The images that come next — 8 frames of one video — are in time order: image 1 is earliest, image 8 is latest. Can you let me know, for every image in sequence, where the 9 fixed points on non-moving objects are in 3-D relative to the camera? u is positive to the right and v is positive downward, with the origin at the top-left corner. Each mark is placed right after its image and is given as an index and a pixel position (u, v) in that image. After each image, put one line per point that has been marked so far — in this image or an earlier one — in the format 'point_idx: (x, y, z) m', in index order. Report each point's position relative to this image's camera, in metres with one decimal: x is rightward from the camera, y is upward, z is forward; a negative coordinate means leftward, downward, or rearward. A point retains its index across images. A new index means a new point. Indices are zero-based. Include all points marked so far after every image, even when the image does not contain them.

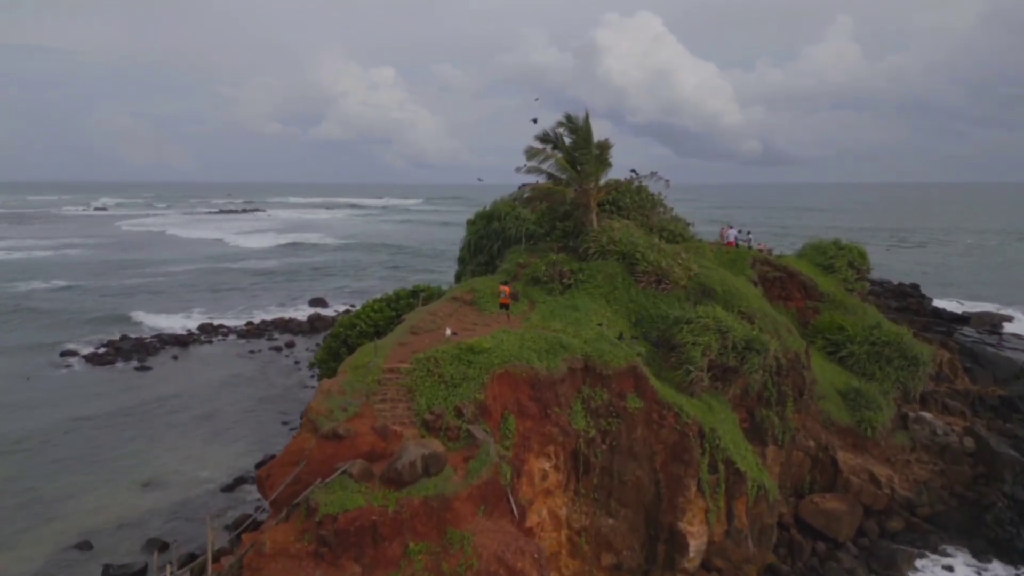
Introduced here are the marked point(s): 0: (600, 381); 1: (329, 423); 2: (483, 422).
0: (+1.4, -1.4, +11.7) m
1: (-2.3, -1.7, +9.2) m
2: (-0.4, -1.8, +9.8) m
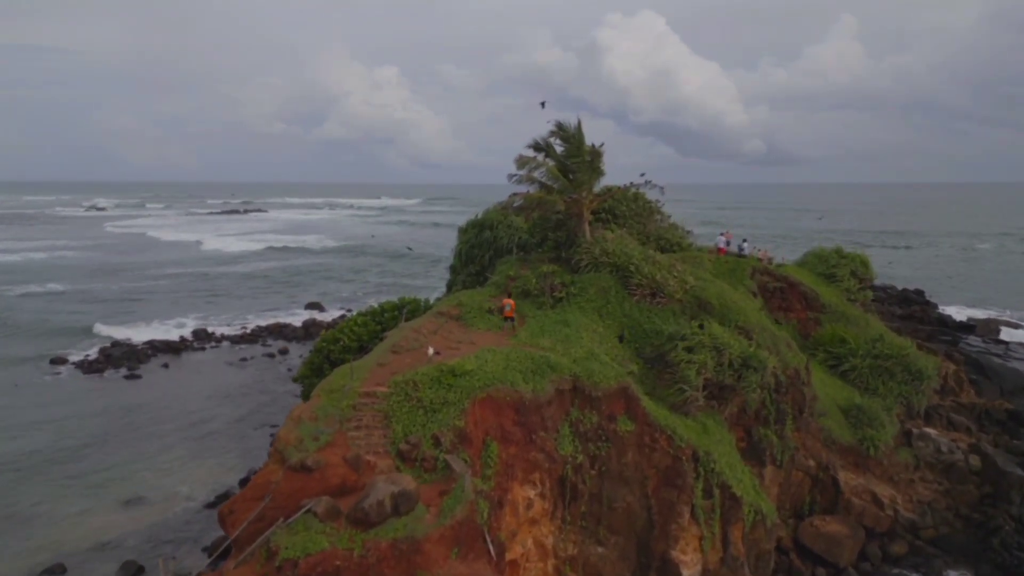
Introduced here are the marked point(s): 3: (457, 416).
0: (+1.2, -1.7, +11.2) m
1: (-2.5, -1.9, +8.6) m
2: (-0.6, -2.0, +9.3) m
3: (-0.7, -1.6, +9.5) m
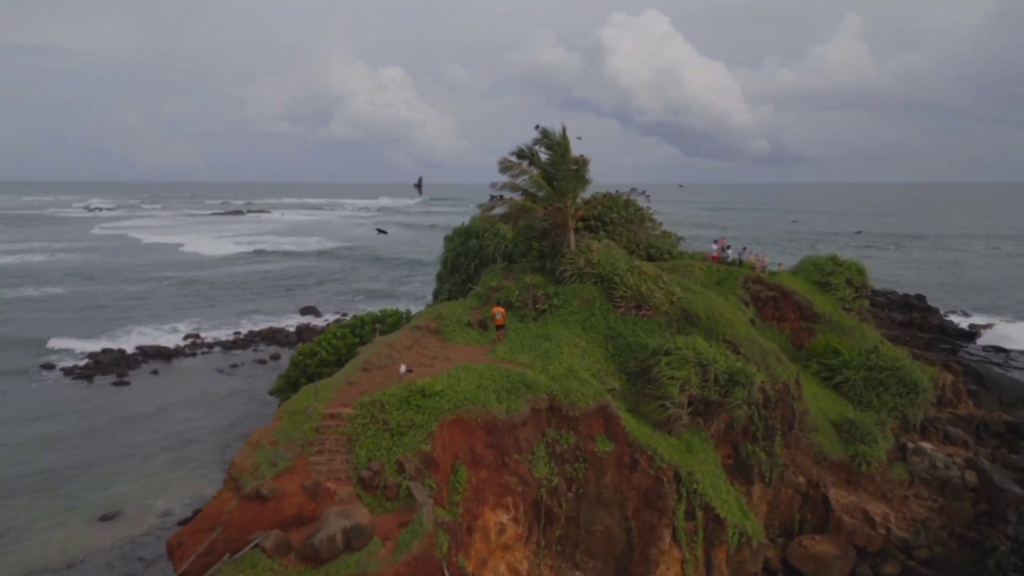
0: (+0.8, -1.9, +10.8) m
1: (-2.9, -2.1, +8.3) m
2: (-1.0, -2.2, +8.9) m
3: (-1.1, -1.8, +9.1) m
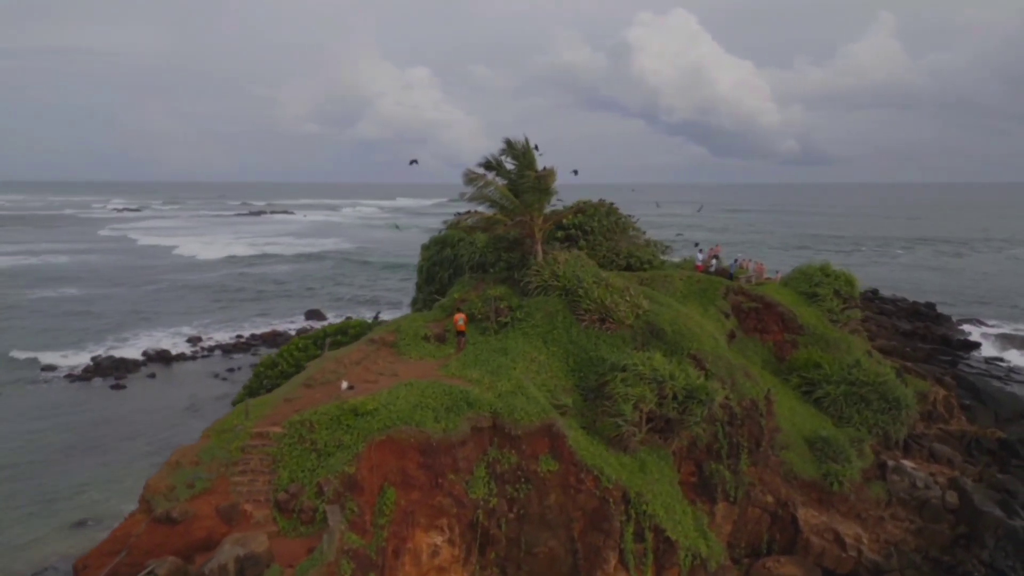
0: (0.0, -2.2, +10.6) m
1: (-3.8, -2.4, +8.2) m
2: (-1.9, -2.5, +8.7) m
3: (-2.0, -2.1, +9.0) m
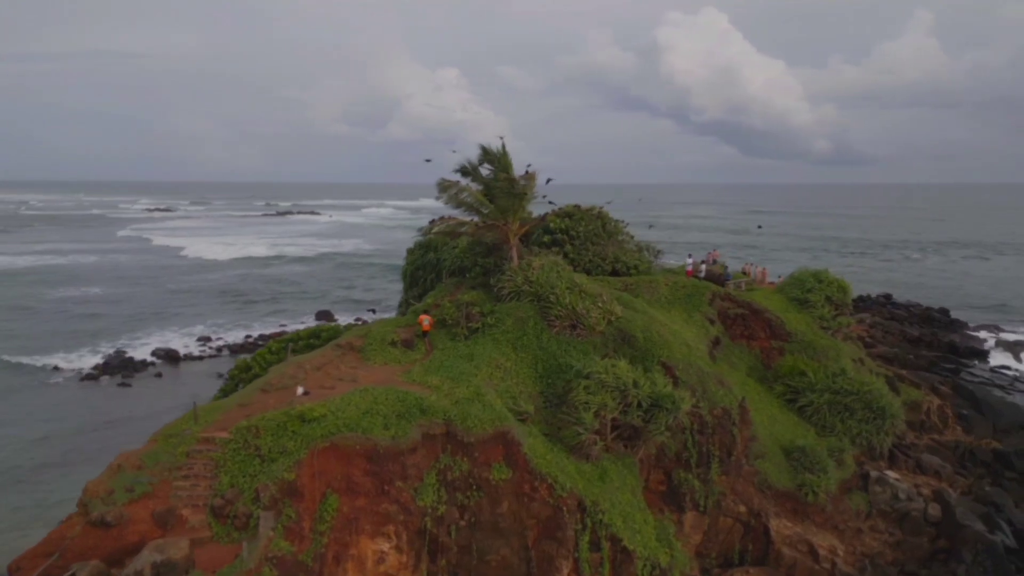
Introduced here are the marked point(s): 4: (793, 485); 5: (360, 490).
0: (-0.7, -2.3, +10.6) m
1: (-4.6, -2.4, +8.4) m
2: (-2.7, -2.6, +8.8) m
3: (-2.7, -2.2, +9.1) m
4: (+5.3, -3.7, +14.1) m
5: (-1.9, -2.6, +9.6) m
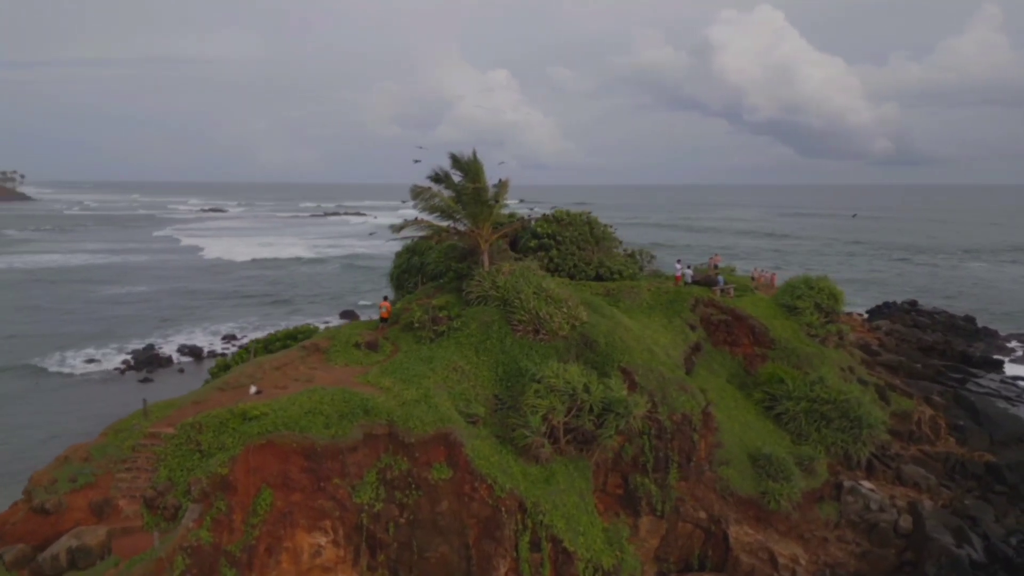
0: (-1.6, -2.4, +11.0) m
1: (-5.6, -2.5, +9.0) m
2: (-3.7, -2.6, +9.3) m
3: (-3.7, -2.2, +9.6) m
4: (+4.6, -3.8, +14.1) m
5: (-2.9, -2.7, +10.1) m
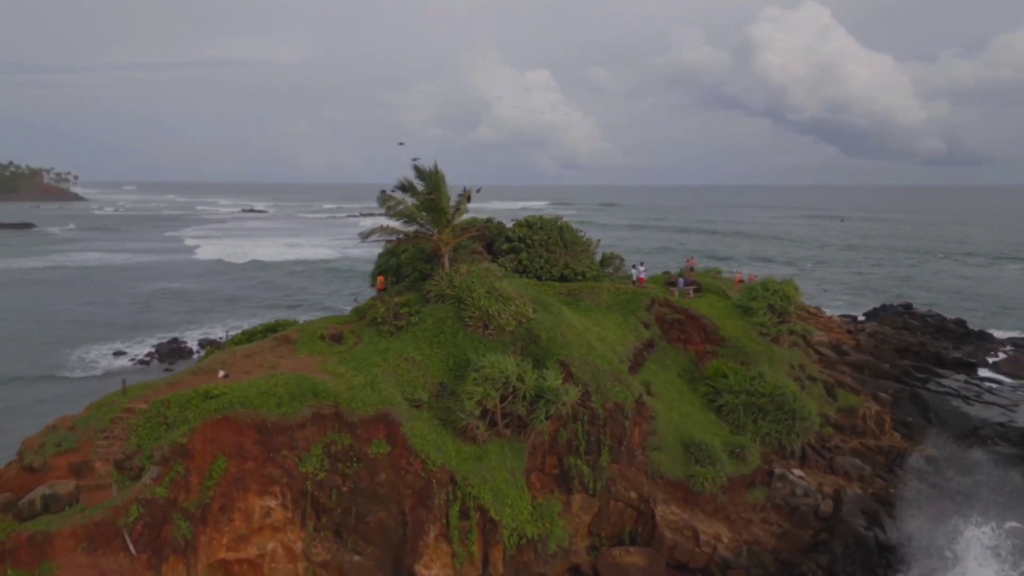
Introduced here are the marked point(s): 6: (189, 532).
0: (-2.8, -2.3, +12.6) m
1: (-6.9, -2.4, +10.8) m
2: (-4.9, -2.6, +11.0) m
3: (-4.9, -2.2, +11.3) m
4: (+3.6, -3.8, +15.4) m
5: (-4.1, -2.6, +11.8) m
6: (-4.8, -3.6, +11.1) m
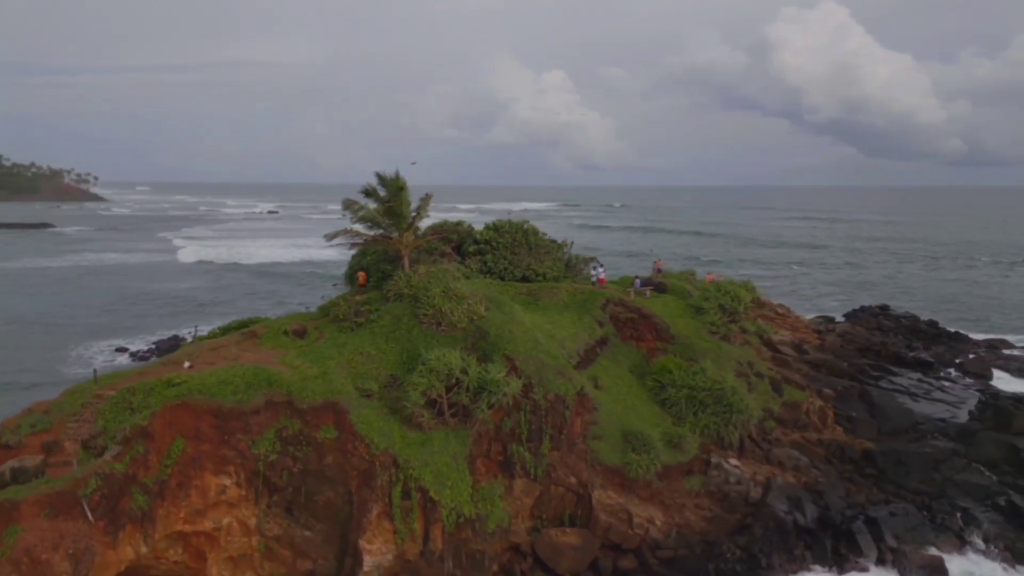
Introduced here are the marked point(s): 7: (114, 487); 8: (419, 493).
0: (-3.9, -2.3, +13.8) m
1: (-8.1, -2.4, +12.1) m
2: (-6.1, -2.5, +12.3) m
3: (-6.1, -2.1, +12.5) m
4: (+2.4, -3.9, +16.4) m
5: (-5.3, -2.6, +13.0) m
6: (-6.0, -3.6, +12.3) m
7: (-6.3, -3.2, +12.1) m
8: (-1.8, -3.8, +14.0) m
